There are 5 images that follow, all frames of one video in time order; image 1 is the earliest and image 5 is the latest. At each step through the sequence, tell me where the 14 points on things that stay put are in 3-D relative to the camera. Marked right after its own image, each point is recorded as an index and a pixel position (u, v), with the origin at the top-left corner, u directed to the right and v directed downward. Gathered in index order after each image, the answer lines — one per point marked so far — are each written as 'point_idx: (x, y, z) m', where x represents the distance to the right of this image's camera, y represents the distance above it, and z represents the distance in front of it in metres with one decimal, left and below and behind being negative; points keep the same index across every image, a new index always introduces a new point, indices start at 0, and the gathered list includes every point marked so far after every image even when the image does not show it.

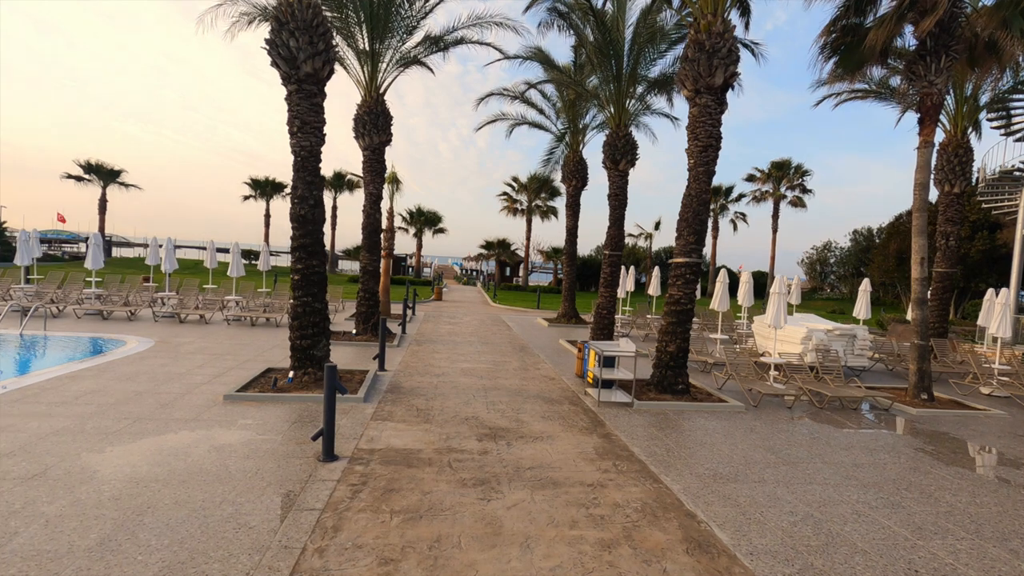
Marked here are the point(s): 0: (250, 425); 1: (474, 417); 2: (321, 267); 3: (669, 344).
0: (-3.7, -2.0, +7.7) m
1: (-0.6, -2.1, +8.7) m
2: (-3.5, +0.4, +9.8) m
3: (+3.1, -1.1, +10.7) m
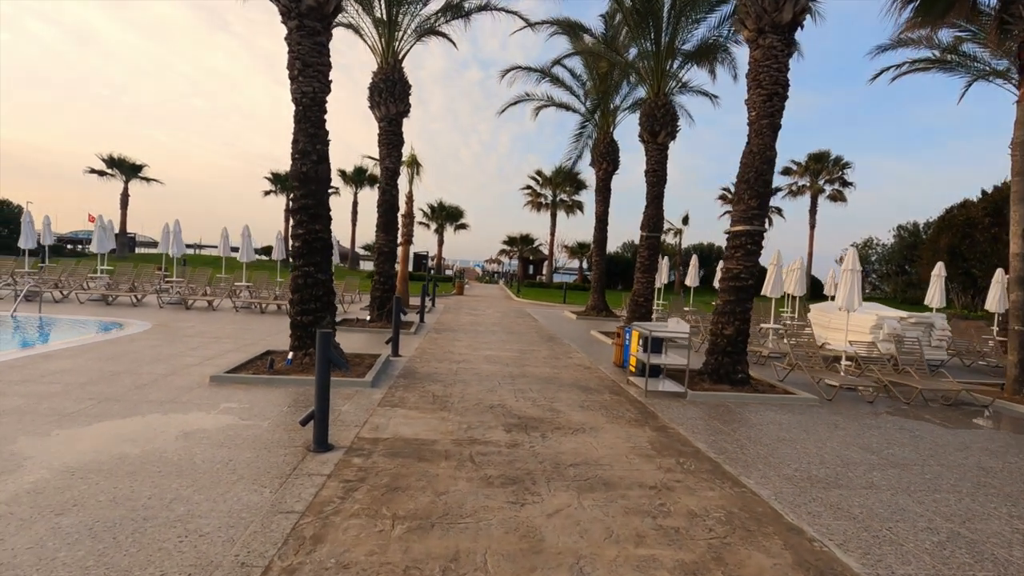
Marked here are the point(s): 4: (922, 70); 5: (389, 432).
0: (-3.3, -1.5, +6.4) m
1: (-0.2, -1.6, +7.3) m
2: (-3.0, +0.9, +8.5) m
3: (+3.7, -0.7, +9.2) m
4: (+14.2, +7.6, +18.6) m
5: (-1.4, -1.6, +5.9) m
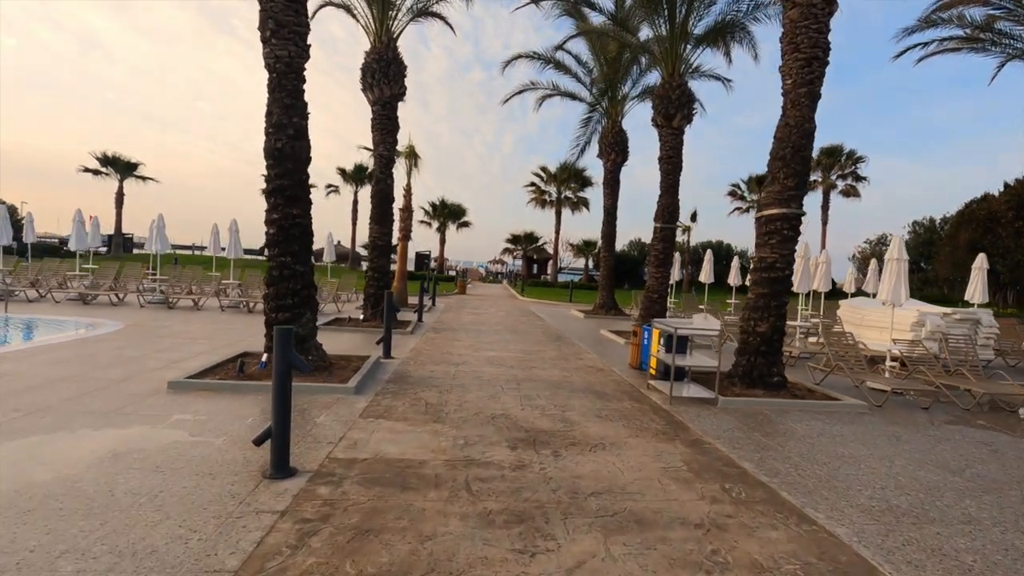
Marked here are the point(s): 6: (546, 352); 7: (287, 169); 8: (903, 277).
0: (-3.3, -1.4, +5.4) m
1: (-0.1, -1.5, +6.2) m
2: (-2.9, +1.0, +7.5) m
3: (+3.7, -0.5, +8.1) m
4: (+14.3, +7.7, +17.5) m
5: (-1.3, -1.5, +4.9) m
6: (+0.7, -1.3, +11.0) m
7: (-3.1, +1.6, +7.4) m
8: (+6.6, +0.2, +9.0) m
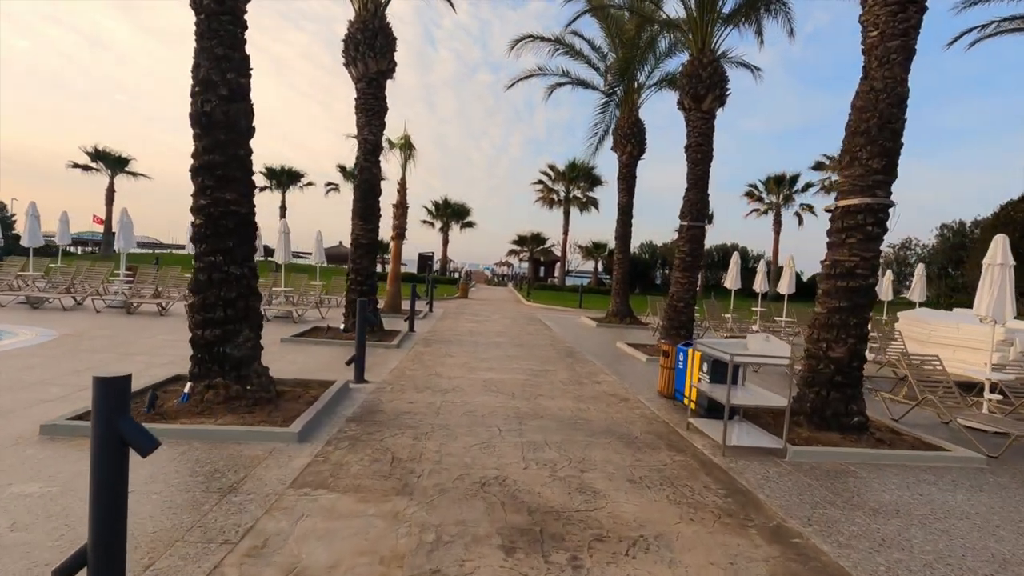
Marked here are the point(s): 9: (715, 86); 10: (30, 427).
0: (-3.3, -1.4, +3.6) m
1: (-0.1, -1.6, +4.4) m
2: (-2.9, +0.9, +5.7) m
3: (+3.8, -0.7, +6.3) m
4: (+14.5, +7.5, +15.6) m
5: (-1.3, -1.6, +3.1) m
6: (+0.8, -1.5, +9.2) m
7: (-3.1, +1.6, +5.6) m
8: (+6.6, 0.0, +7.2) m
9: (+4.6, +4.5, +12.0) m
10: (-4.5, -1.3, +5.1) m
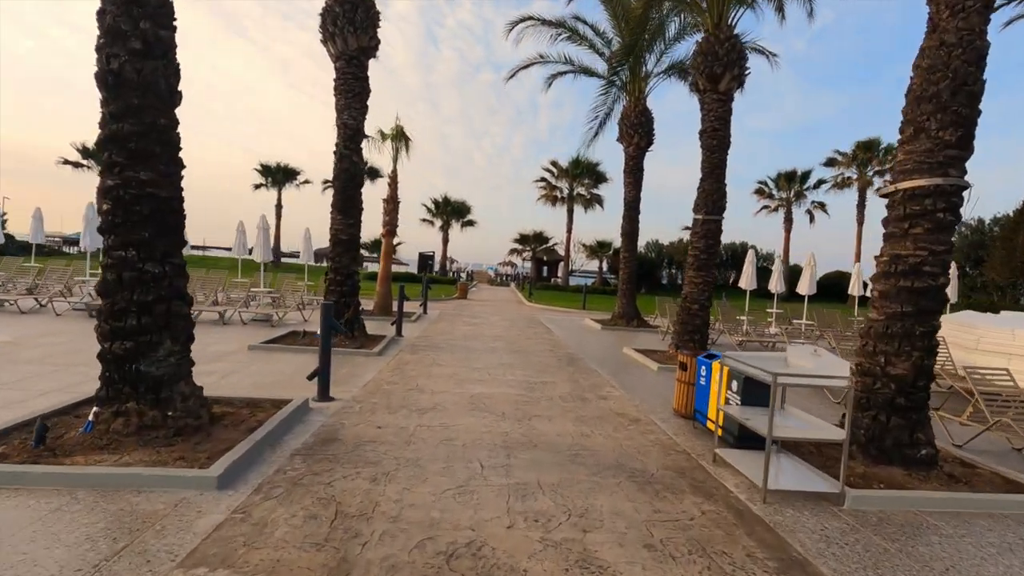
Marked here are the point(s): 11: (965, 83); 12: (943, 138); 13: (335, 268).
0: (-3.4, -1.4, +2.5) m
1: (-0.2, -1.6, +3.3) m
2: (-3.0, +0.9, +4.6) m
3: (+3.6, -0.7, +5.1) m
4: (+14.5, +7.5, +14.3) m
5: (-1.5, -1.6, +2.0) m
6: (+0.7, -1.5, +8.1) m
7: (-3.2, +1.5, +4.5) m
8: (+6.5, 0.0, +6.0) m
9: (+4.5, +4.5, +10.9) m
10: (-4.6, -1.3, +3.9) m
11: (+4.2, +1.9, +4.9) m
12: (+4.0, +1.4, +5.0) m
13: (-3.4, +0.4, +10.5) m
